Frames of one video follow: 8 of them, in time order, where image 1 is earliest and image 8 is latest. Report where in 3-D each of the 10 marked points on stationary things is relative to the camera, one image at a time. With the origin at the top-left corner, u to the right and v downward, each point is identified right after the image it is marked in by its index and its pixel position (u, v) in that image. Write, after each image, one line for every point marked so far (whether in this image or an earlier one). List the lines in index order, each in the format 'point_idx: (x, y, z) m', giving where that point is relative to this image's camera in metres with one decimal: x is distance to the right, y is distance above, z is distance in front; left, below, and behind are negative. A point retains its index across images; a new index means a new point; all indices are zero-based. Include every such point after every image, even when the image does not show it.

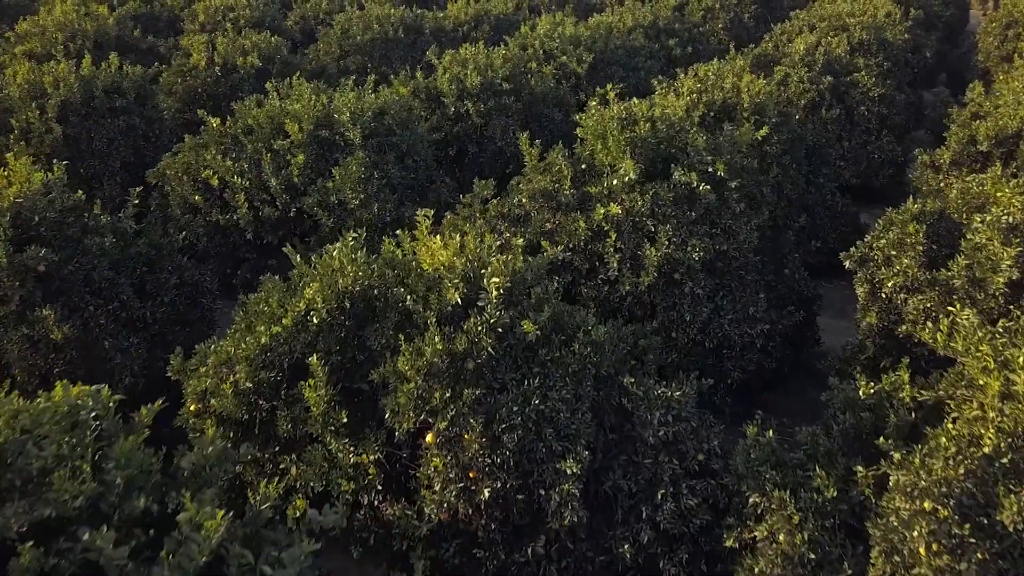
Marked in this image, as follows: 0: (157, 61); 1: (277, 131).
0: (-6.5, +4.2, +14.8) m
1: (-2.7, +1.8, +9.3) m
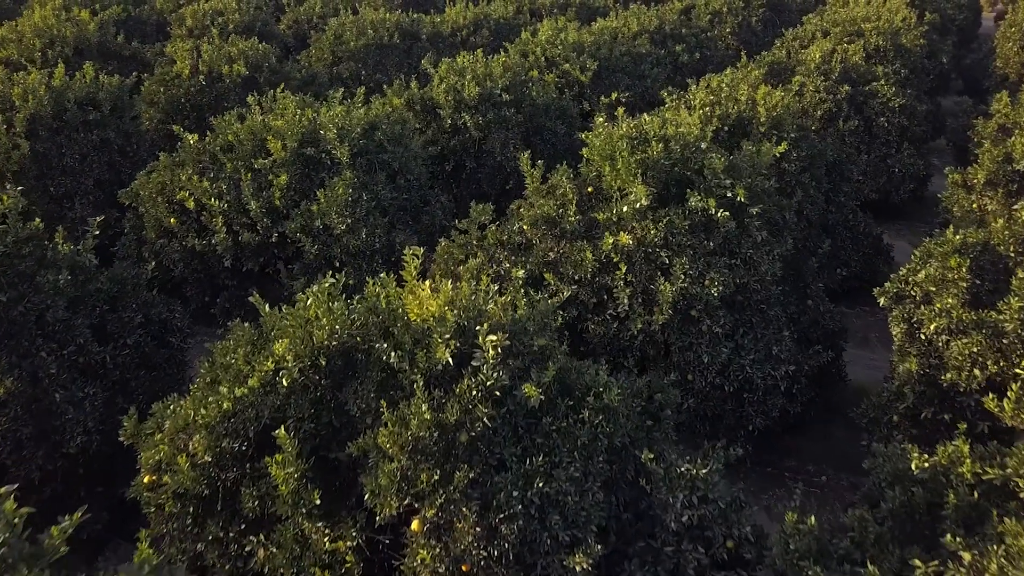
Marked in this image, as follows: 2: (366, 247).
0: (-6.5, +3.9, +14.1) m
1: (-2.7, +1.5, +8.6) m
2: (-1.5, +0.4, +7.8) m
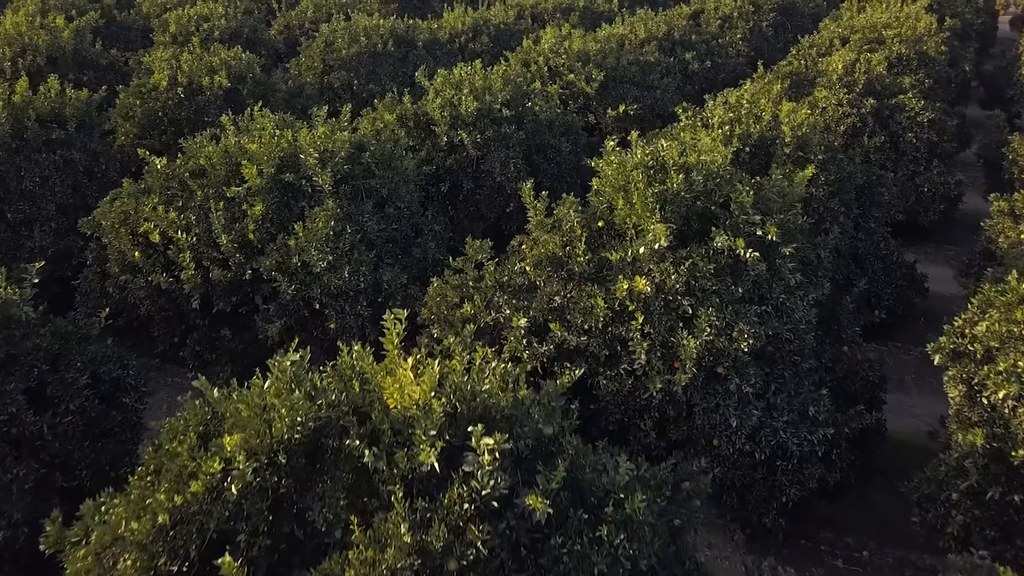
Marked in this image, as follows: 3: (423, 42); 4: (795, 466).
0: (-6.5, +3.5, +13.3) m
1: (-2.7, +1.1, +7.8) m
2: (-1.5, 0.0, +7.0) m
3: (-1.7, +4.6, +15.0) m
4: (+2.1, -1.3, +6.1) m
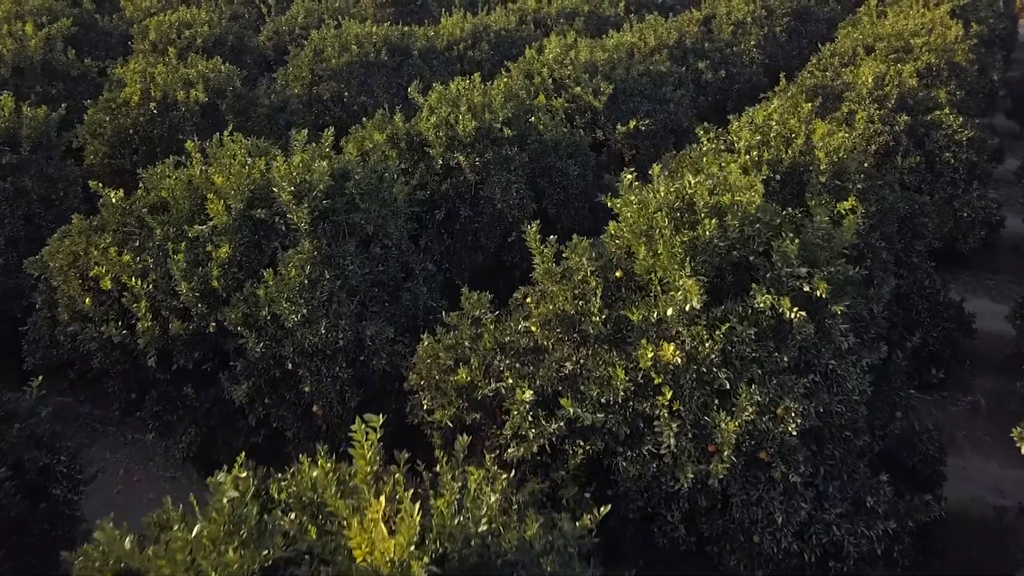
0: (-6.4, +3.0, +12.4) m
1: (-2.7, +0.7, +6.8) m
2: (-1.4, -0.4, +6.1) m
3: (-1.6, +4.1, +14.1) m
4: (+2.2, -1.8, +5.1) m
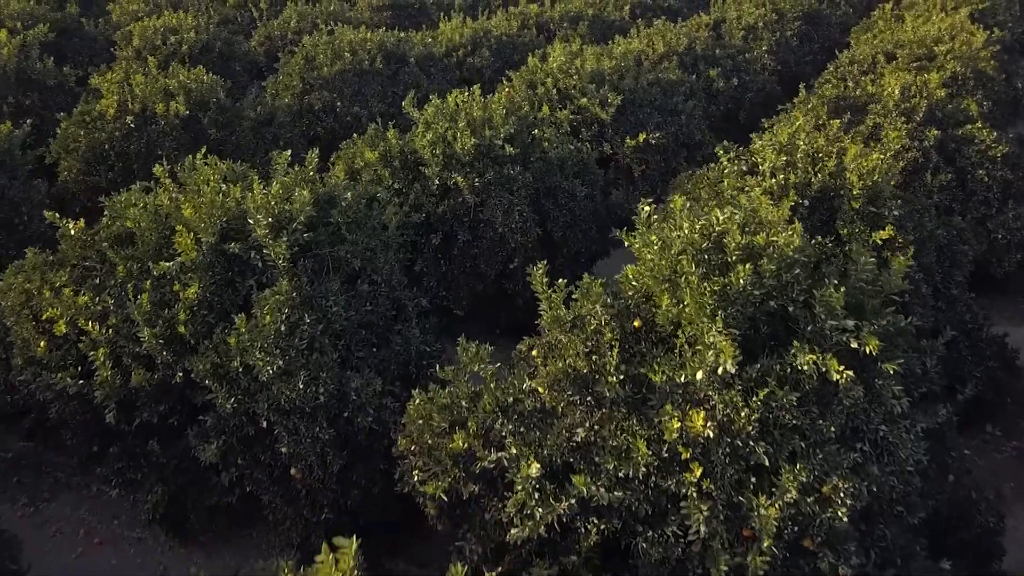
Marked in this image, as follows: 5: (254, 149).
0: (-6.4, +2.7, +11.7) m
1: (-2.6, +0.3, +6.1) m
2: (-1.4, -0.7, +5.4) m
3: (-1.6, +3.8, +13.4) m
4: (+2.2, -2.1, +4.4) m
5: (-3.3, +1.8, +10.3) m
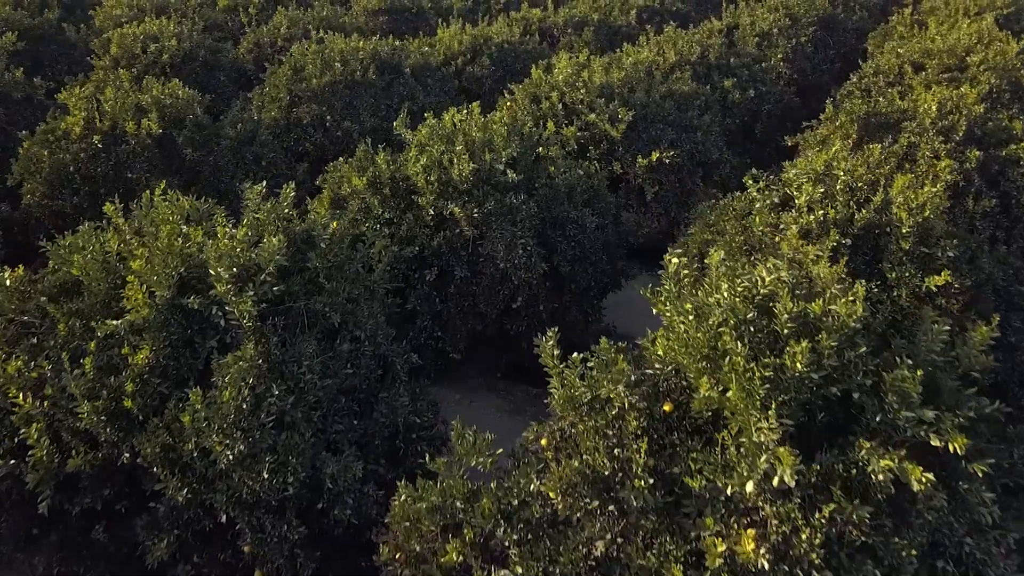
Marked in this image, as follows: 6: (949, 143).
0: (-6.4, +2.3, +10.8) m
1: (-2.6, -0.1, +5.3) m
2: (-1.4, -1.1, +4.5) m
3: (-1.6, +3.4, +12.5) m
4: (+2.2, -2.5, +3.6) m
5: (-3.3, +1.4, +9.5) m
6: (+4.9, +1.6, +8.9) m
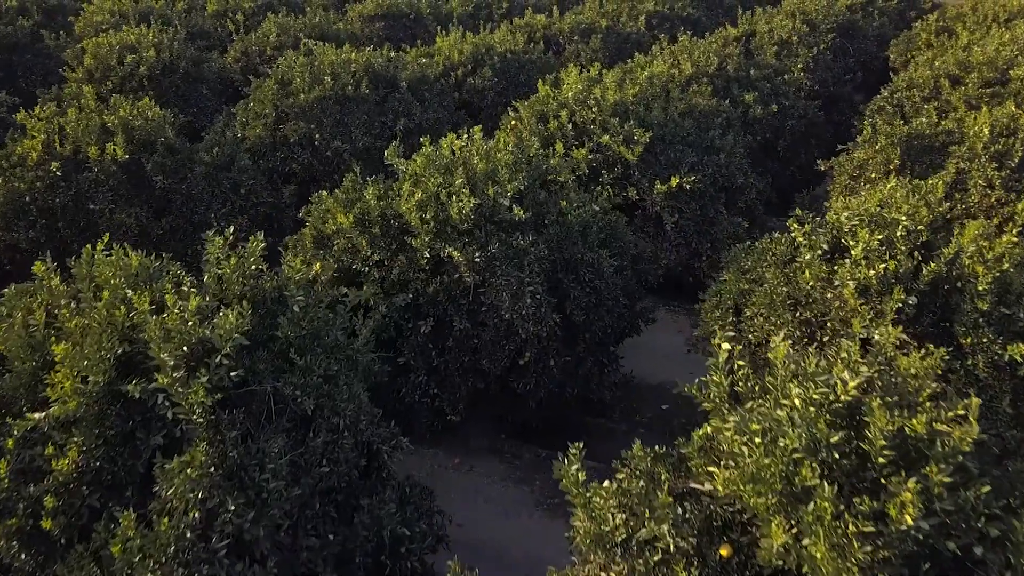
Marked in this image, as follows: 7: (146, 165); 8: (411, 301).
0: (-6.3, +1.9, +9.9) m
1: (-2.6, -0.5, +4.4) m
2: (-1.3, -1.6, +3.6) m
3: (-1.5, +3.0, +11.6) m
4: (+2.2, -2.9, +2.7) m
5: (-3.2, +0.9, +8.6) m
6: (+4.9, +1.2, +8.0) m
7: (-3.8, +1.3, +8.4) m
8: (-0.8, -0.1, +6.6) m
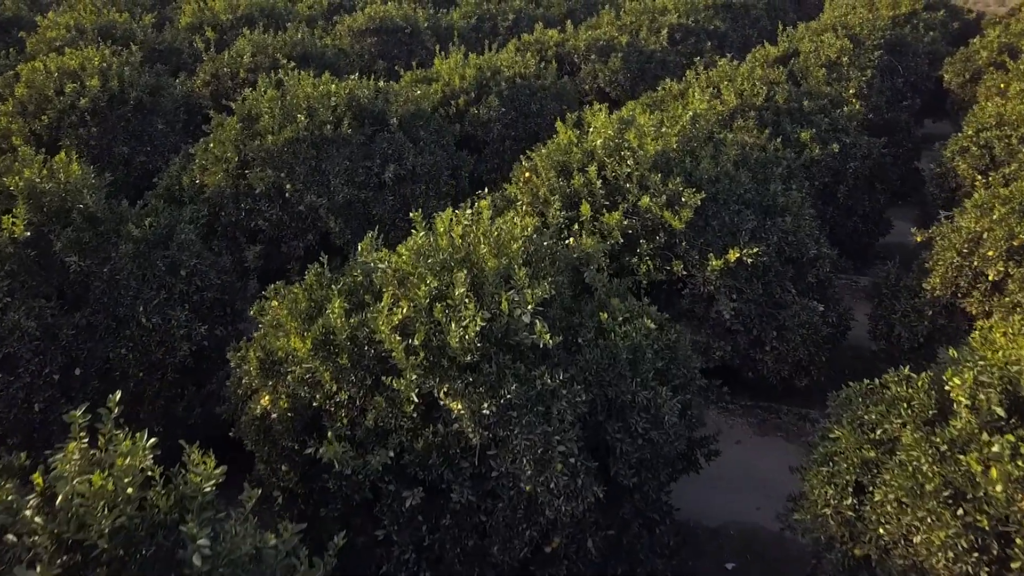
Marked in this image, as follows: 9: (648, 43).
0: (-6.2, +1.0, +8.0) m
1: (-2.4, -1.4, +2.5) m
2: (-1.2, -2.5, +1.7) m
3: (-1.4, +2.1, +9.7) m
4: (+2.4, -3.8, +0.7) m
5: (-3.1, 0.0, +6.7) m
6: (+5.1, +0.2, +6.0) m
7: (-3.7, +0.4, +6.5) m
8: (-0.7, -1.0, +4.7) m
9: (+2.3, +4.0, +13.4) m
